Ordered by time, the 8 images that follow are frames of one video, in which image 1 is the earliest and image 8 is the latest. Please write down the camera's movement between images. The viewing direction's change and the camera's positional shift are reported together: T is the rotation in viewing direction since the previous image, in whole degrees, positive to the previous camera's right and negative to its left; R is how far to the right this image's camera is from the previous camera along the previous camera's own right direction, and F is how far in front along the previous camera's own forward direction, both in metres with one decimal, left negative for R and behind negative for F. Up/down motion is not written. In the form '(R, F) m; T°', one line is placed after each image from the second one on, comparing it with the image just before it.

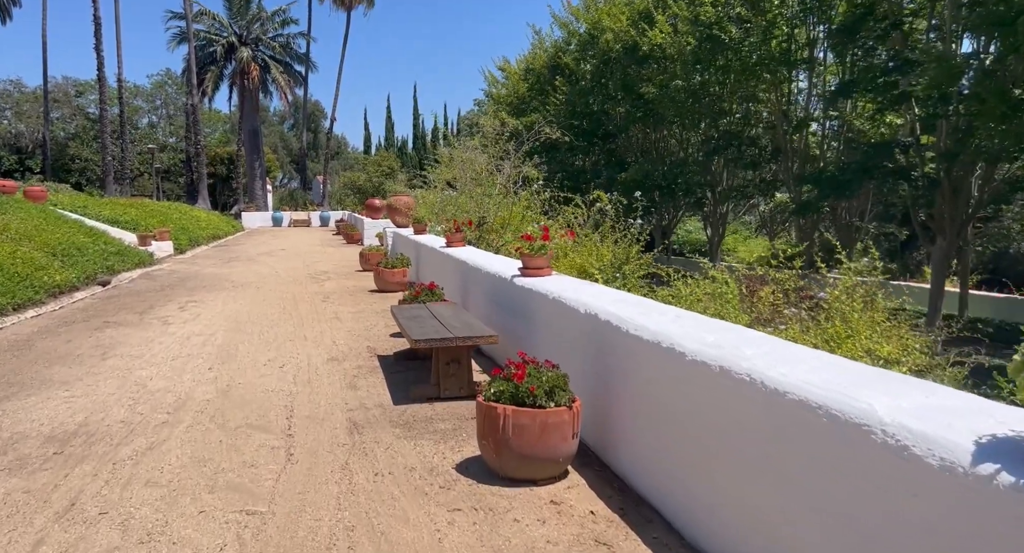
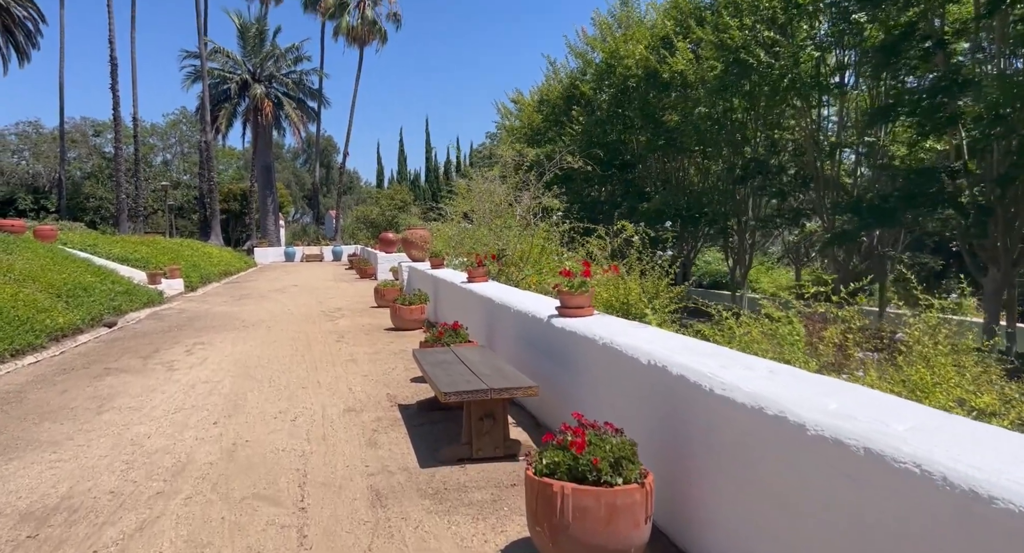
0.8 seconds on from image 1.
(-0.2, +0.5) m; -1°
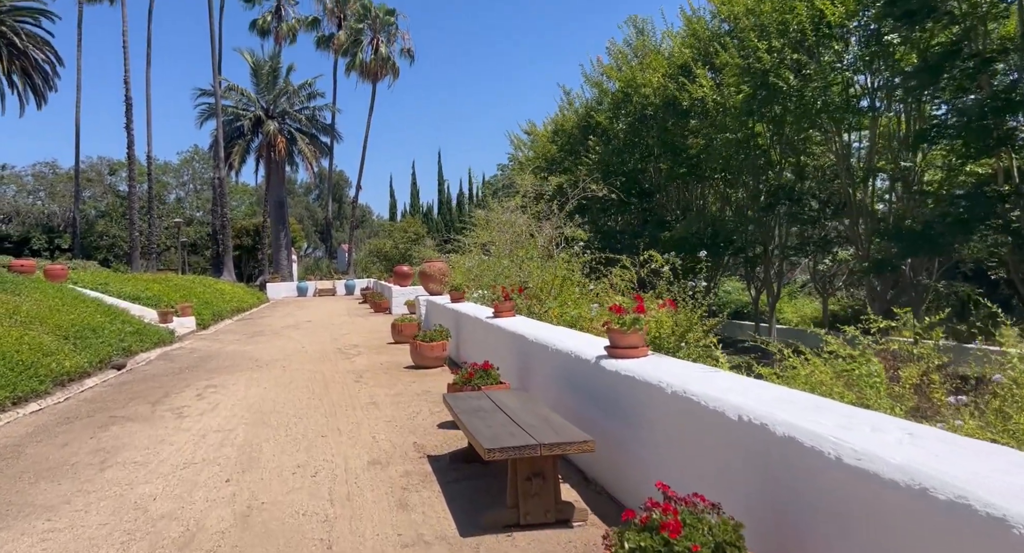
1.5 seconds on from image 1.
(-0.2, +0.5) m; -1°
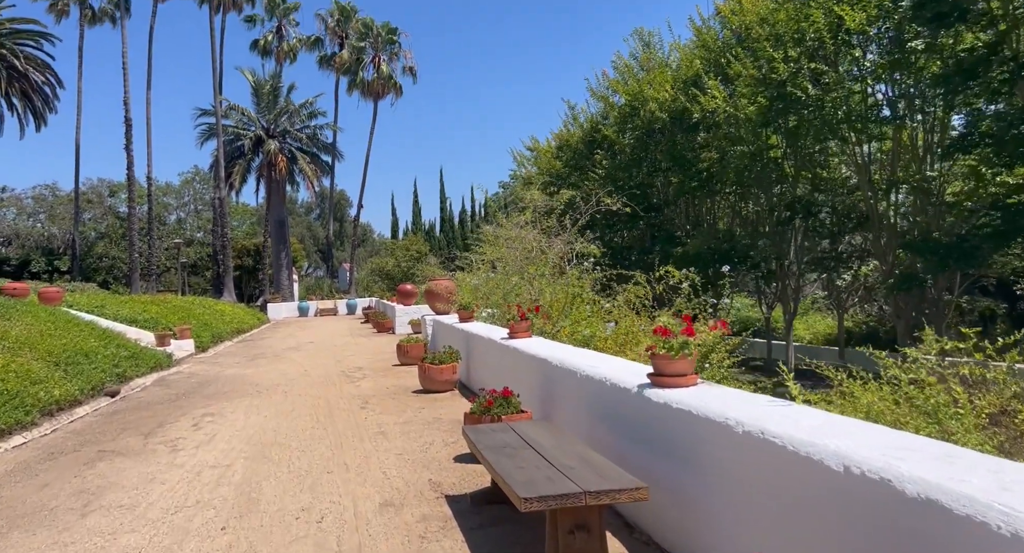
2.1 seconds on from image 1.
(-0.2, +0.5) m; 0°
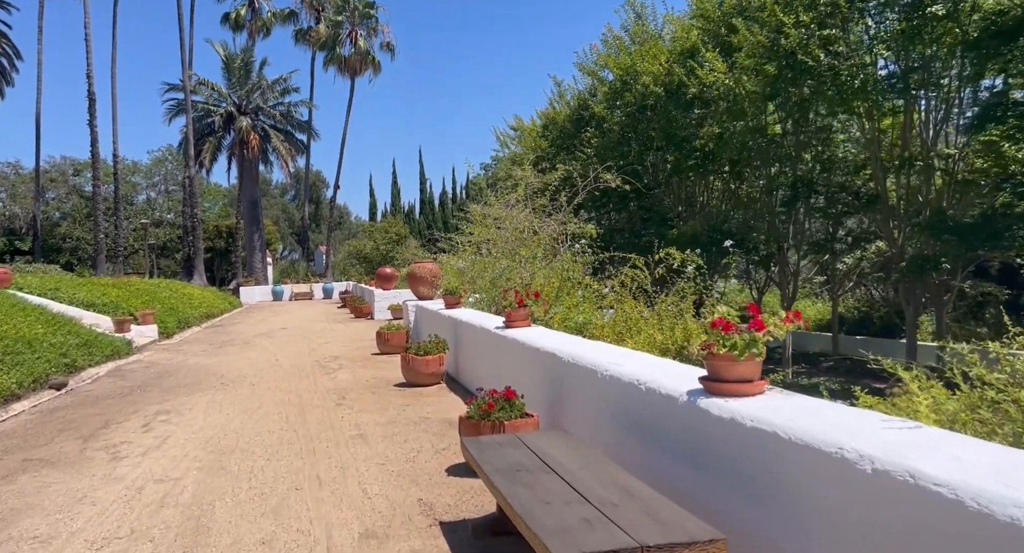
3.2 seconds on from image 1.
(-0.2, +0.9) m; +2°
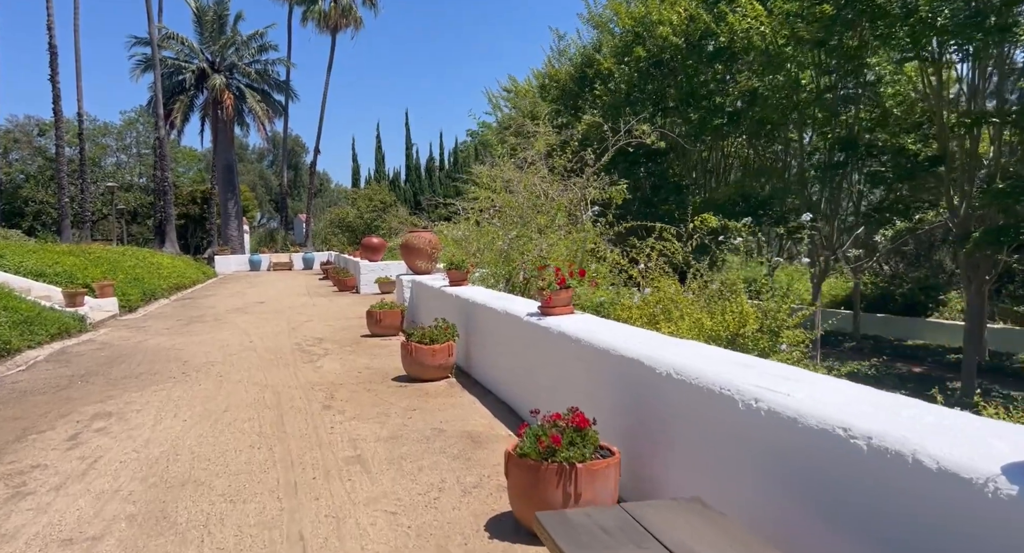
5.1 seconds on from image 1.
(-0.5, +1.5) m; +2°
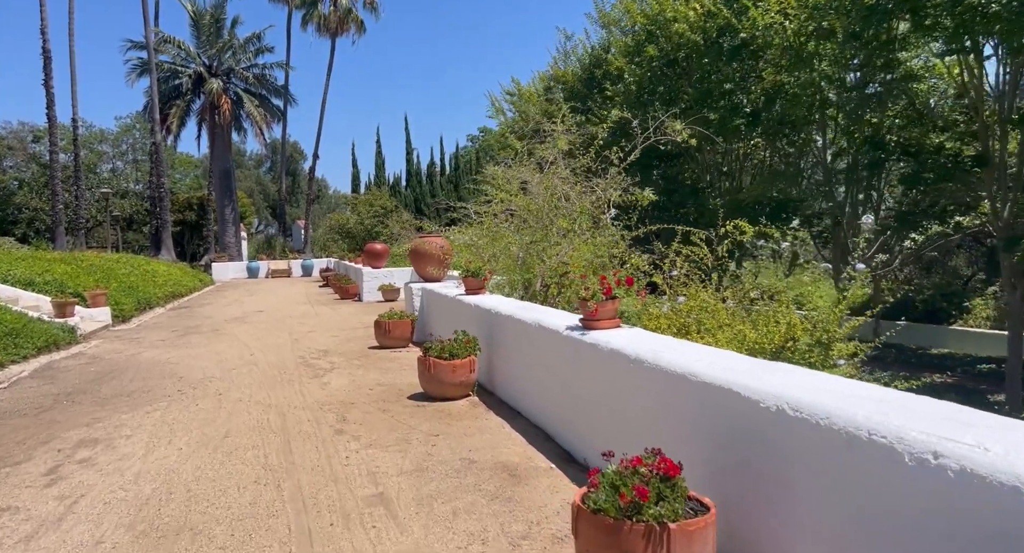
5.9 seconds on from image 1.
(-0.3, +0.6) m; 0°
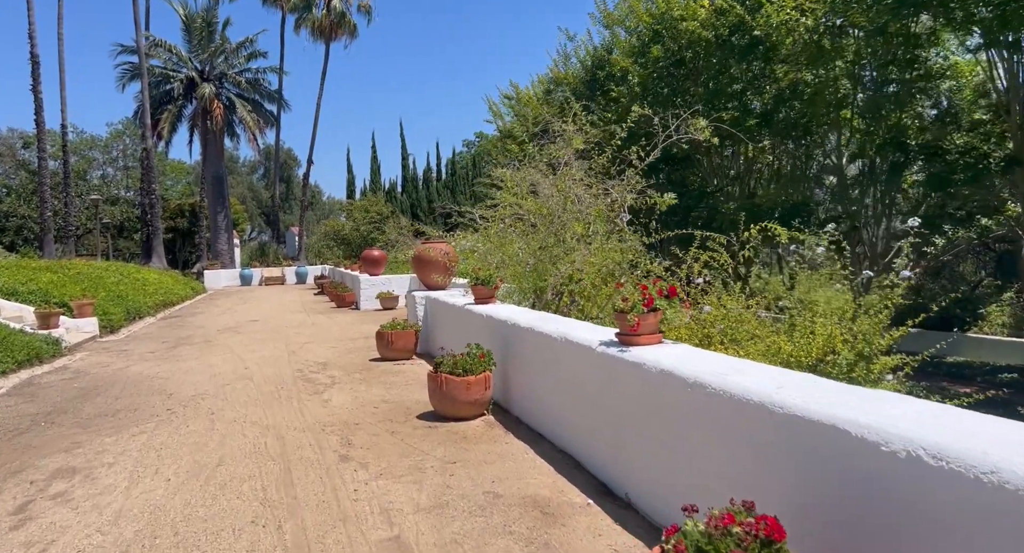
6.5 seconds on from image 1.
(-0.2, +0.5) m; +1°
